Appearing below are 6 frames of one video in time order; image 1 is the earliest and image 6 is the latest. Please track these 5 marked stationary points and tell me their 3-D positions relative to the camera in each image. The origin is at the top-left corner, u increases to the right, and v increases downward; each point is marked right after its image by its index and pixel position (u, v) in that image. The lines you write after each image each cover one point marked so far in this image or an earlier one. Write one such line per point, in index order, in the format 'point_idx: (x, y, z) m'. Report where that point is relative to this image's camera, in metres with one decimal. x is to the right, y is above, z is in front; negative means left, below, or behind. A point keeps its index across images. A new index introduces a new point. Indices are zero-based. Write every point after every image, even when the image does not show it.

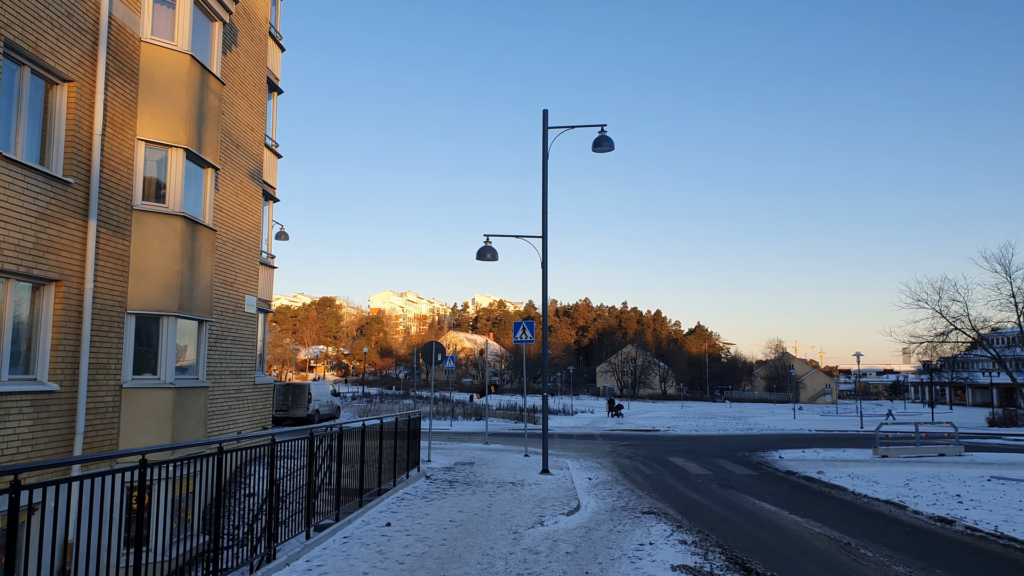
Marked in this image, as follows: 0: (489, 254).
0: (-0.5, +0.8, +15.8) m
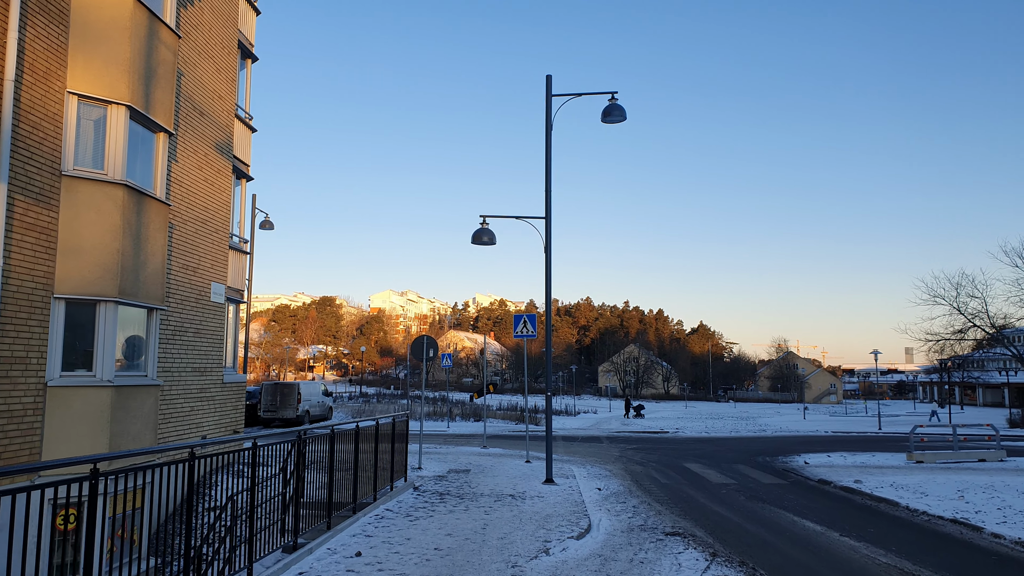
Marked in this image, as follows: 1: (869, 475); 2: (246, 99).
0: (-0.5, +1.0, +14.1) m
1: (+7.8, -4.1, +15.2) m
2: (-6.0, +4.3, +15.6) m
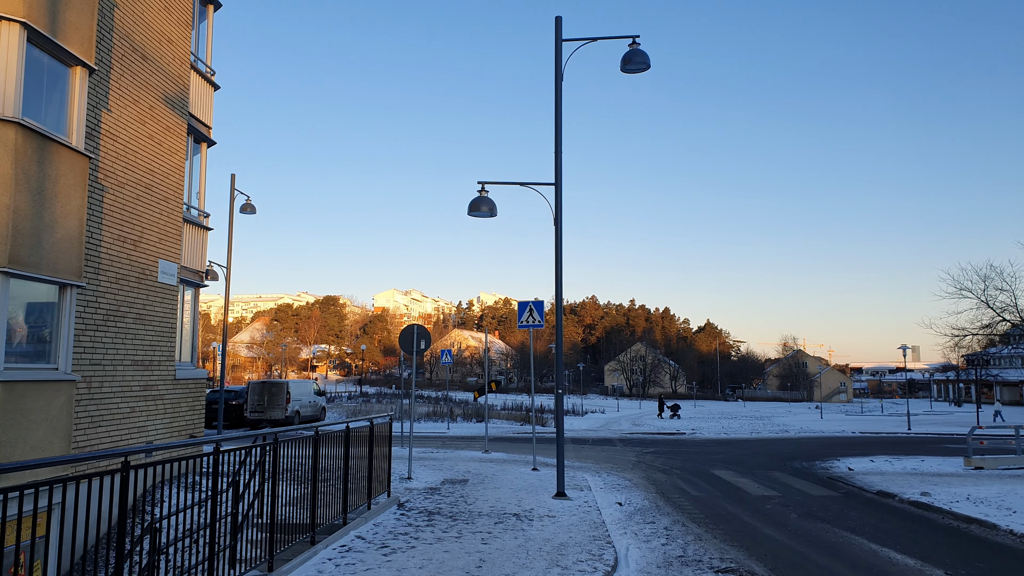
0: (-0.5, +1.4, +11.9) m
1: (+7.9, -3.7, +13.0) m
2: (-5.9, +4.6, +13.5) m
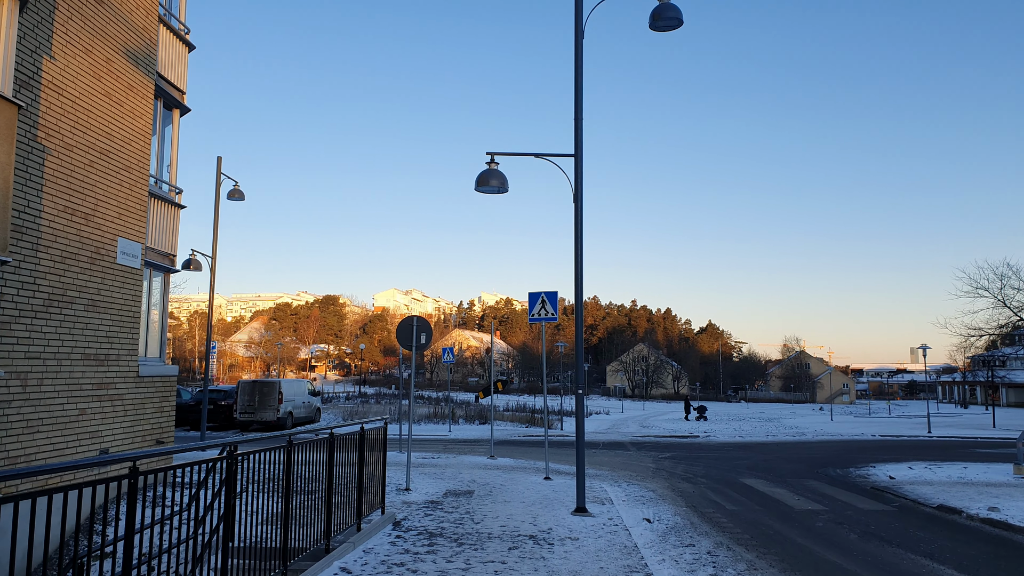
0: (-0.3, +1.6, +10.4) m
1: (+8.1, -3.5, +11.5) m
2: (-5.7, +4.9, +12.0) m
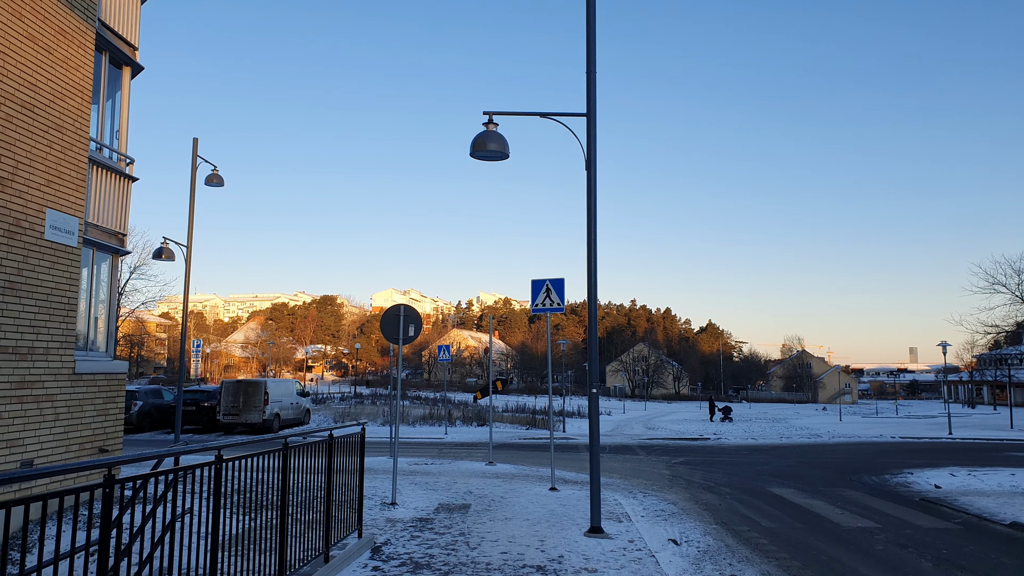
0: (-0.2, +1.9, +8.9) m
1: (+8.1, -3.3, +10.0) m
2: (-5.7, +5.1, +10.5) m
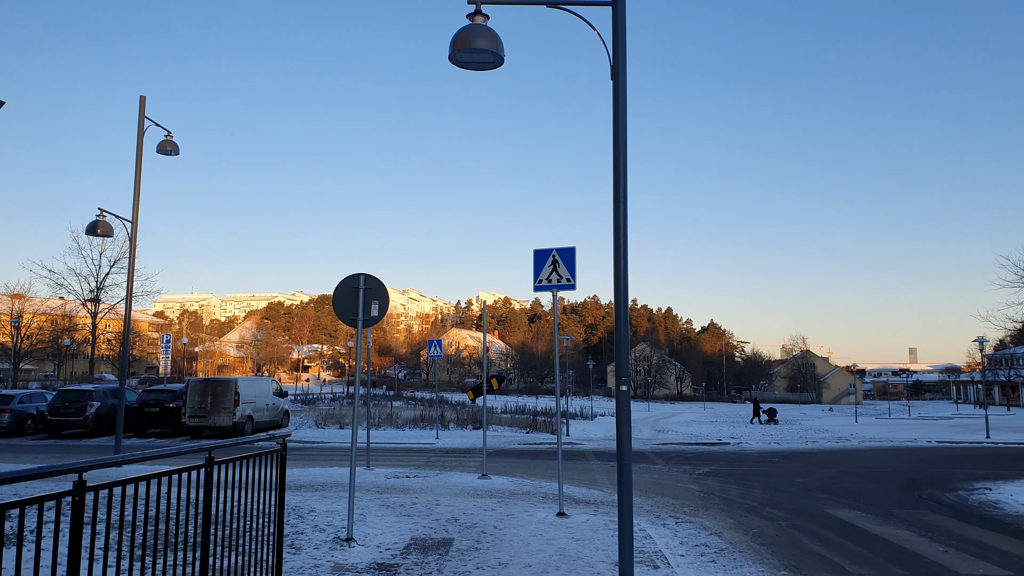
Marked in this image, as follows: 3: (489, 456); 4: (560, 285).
0: (-0.3, +2.3, +6.4) m
1: (+8.1, -2.9, +7.4) m
2: (-5.8, +5.5, +7.9) m
3: (-0.6, -4.3, +17.5) m
4: (+0.7, 0.0, +9.9) m
